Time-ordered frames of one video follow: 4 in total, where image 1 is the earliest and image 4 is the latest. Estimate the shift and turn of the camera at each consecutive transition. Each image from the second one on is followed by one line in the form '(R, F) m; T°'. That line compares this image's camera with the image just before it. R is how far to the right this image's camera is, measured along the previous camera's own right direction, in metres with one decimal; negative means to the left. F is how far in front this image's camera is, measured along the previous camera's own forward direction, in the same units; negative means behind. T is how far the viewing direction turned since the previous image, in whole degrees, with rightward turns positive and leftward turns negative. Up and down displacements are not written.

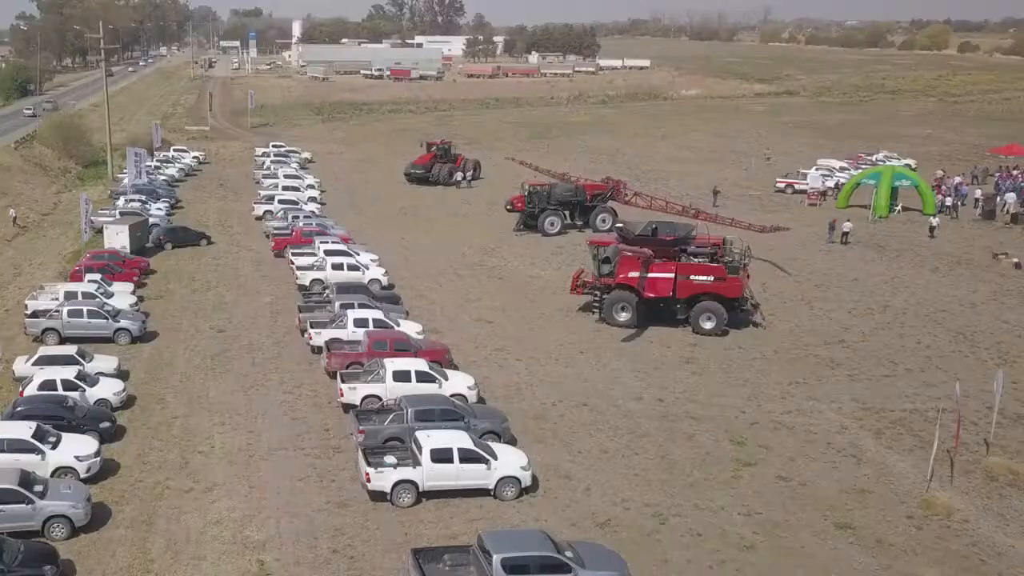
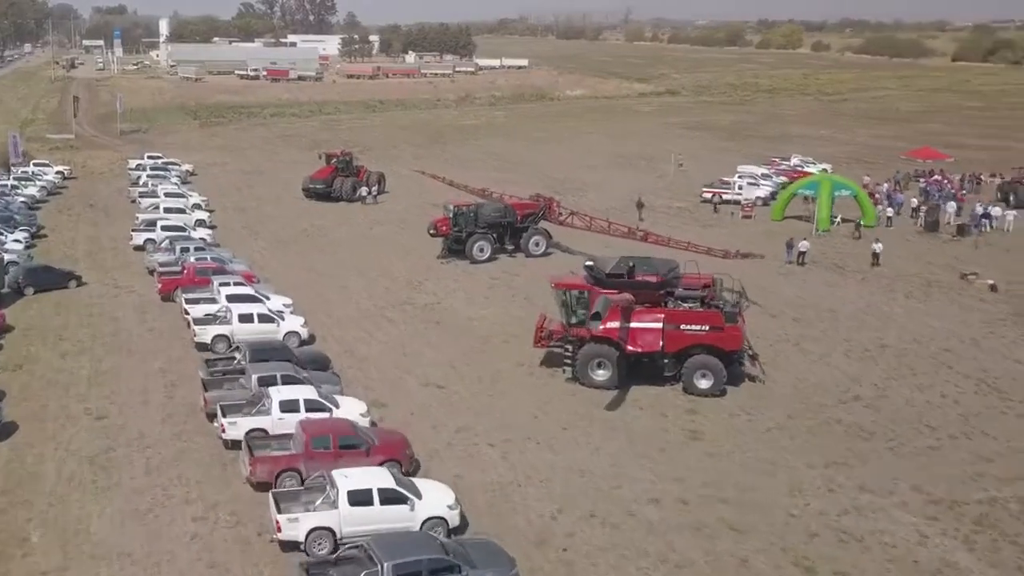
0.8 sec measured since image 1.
(-1.1, +3.4) m; +6°
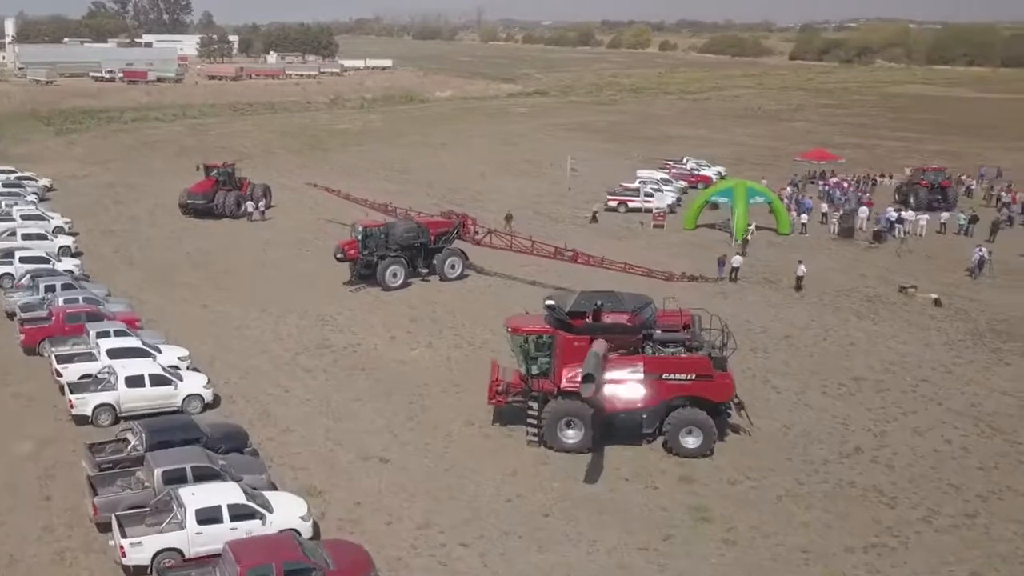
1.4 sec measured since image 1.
(-1.0, +2.5) m; +7°
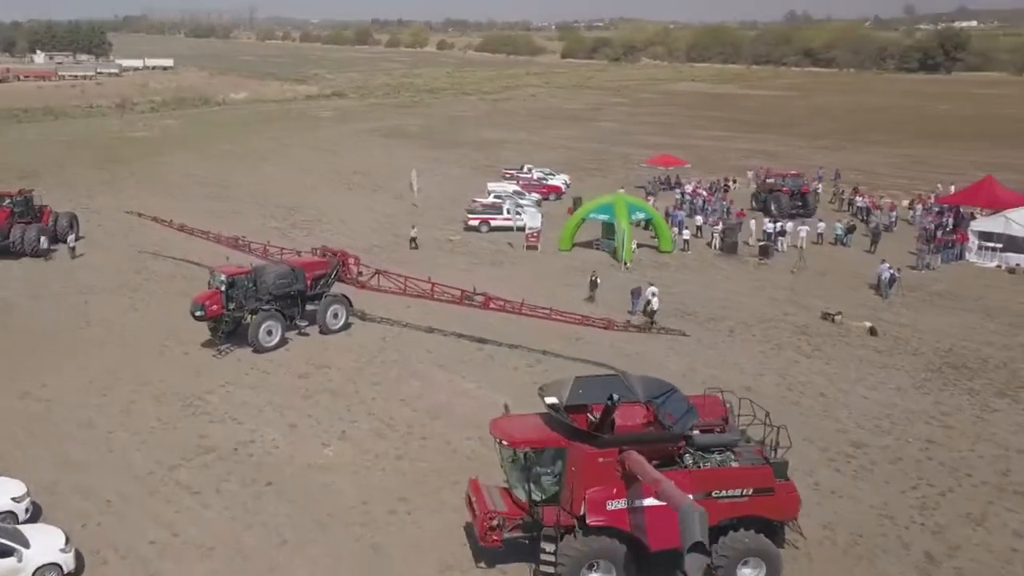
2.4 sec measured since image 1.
(-1.9, +3.8) m; +11°
